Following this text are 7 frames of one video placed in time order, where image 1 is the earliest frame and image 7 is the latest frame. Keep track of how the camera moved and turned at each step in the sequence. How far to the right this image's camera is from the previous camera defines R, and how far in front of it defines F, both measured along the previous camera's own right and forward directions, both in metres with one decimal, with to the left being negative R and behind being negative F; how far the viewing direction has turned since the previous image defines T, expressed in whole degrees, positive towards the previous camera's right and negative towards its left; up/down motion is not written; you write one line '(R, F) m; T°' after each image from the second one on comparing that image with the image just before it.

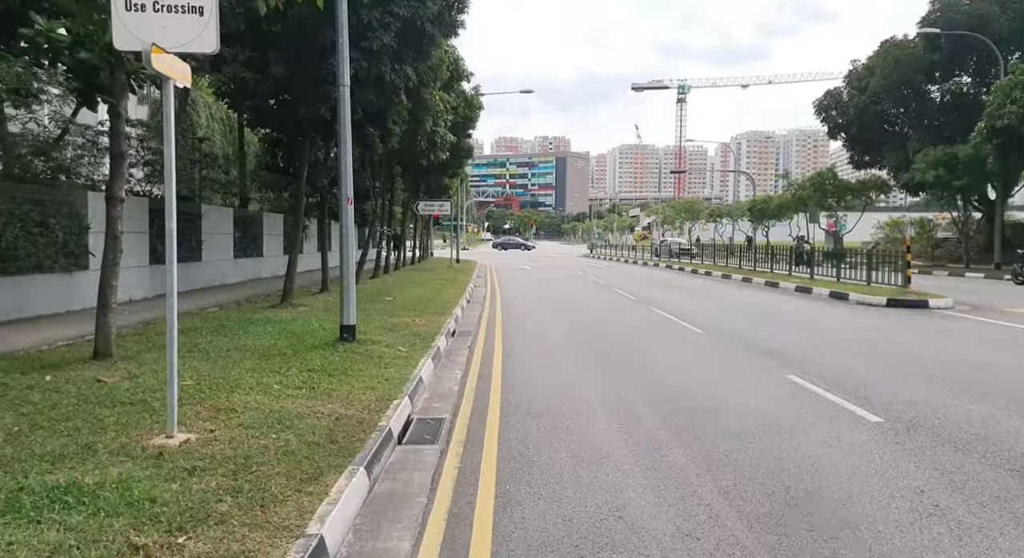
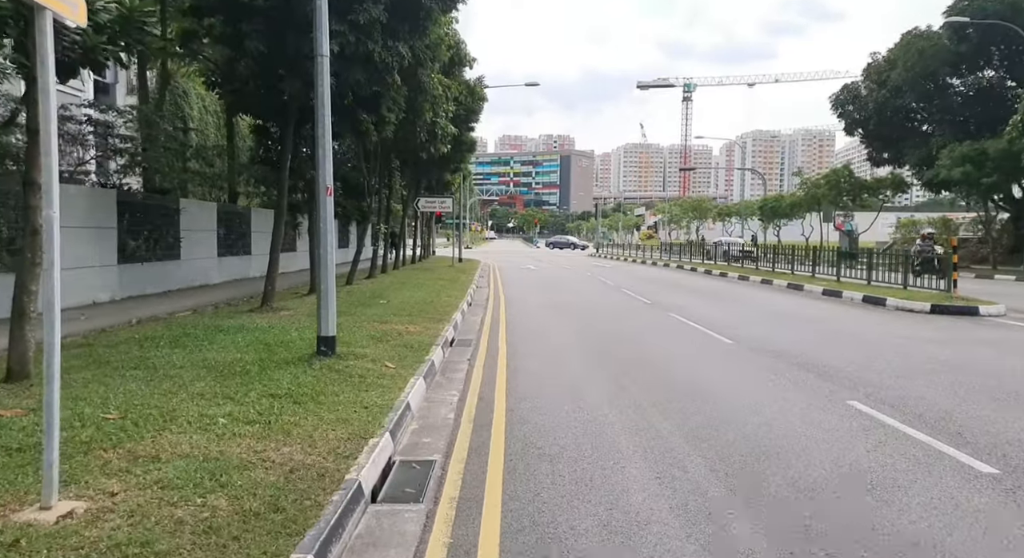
(0.0, +1.3) m; 0°
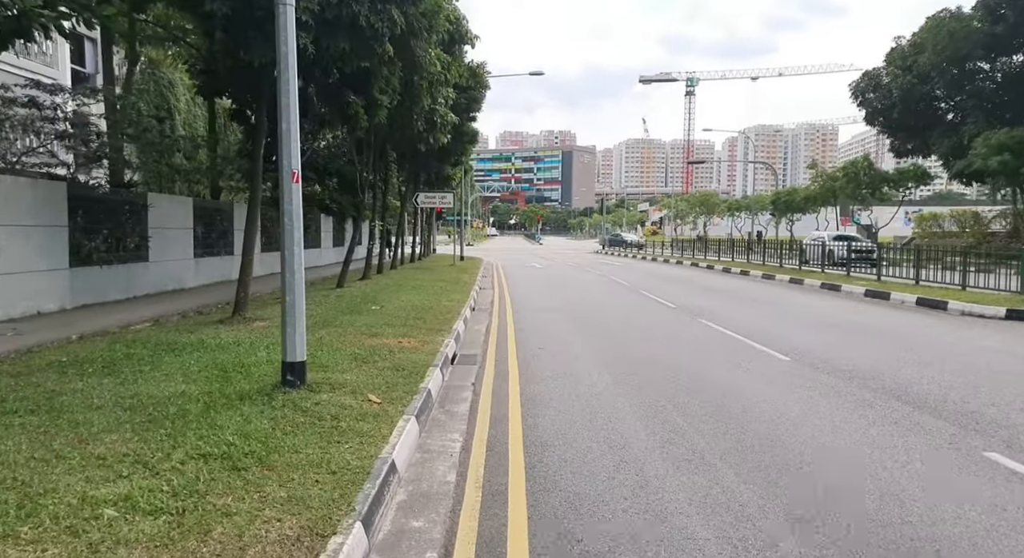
(-0.1, +1.7) m; 0°
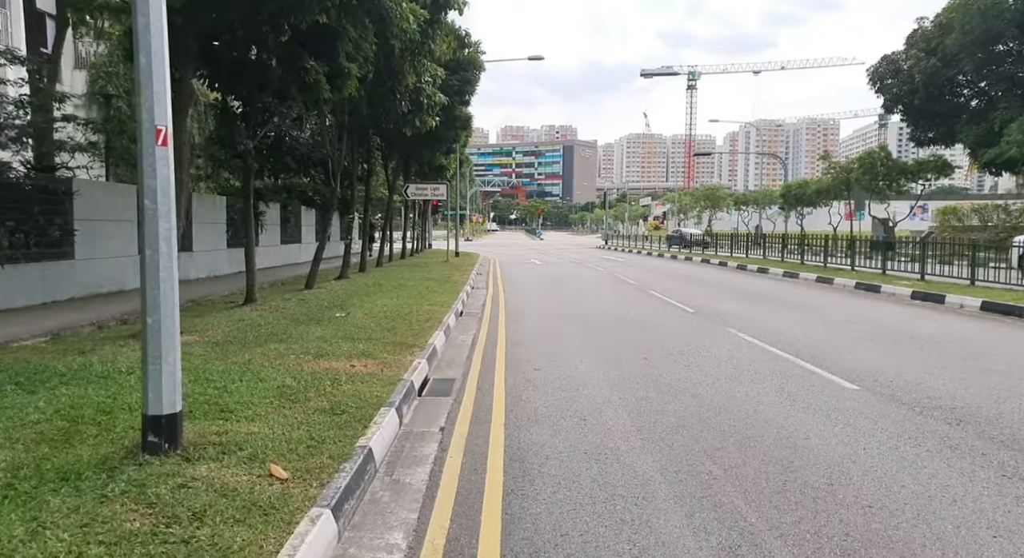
(+0.2, +2.1) m; 0°
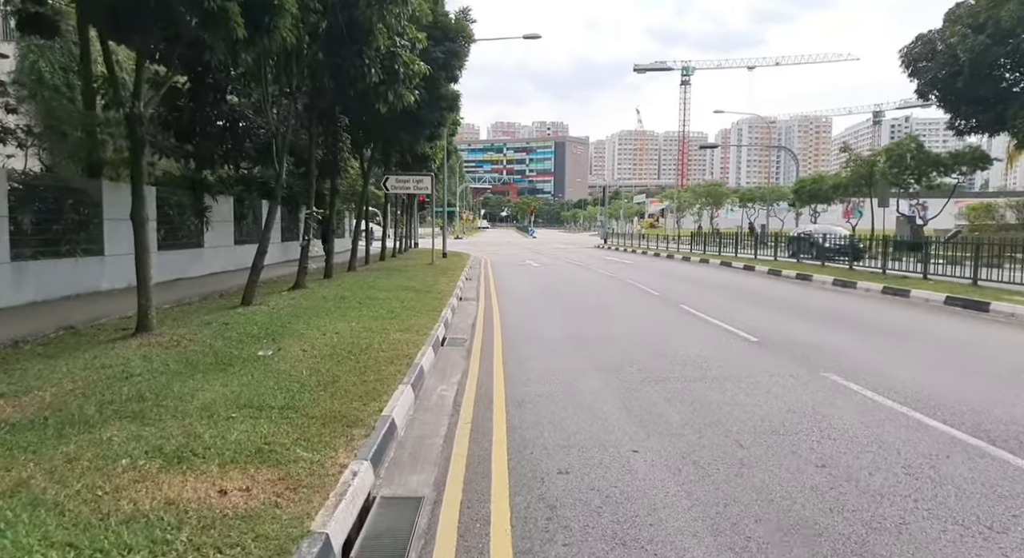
(-0.1, +3.3) m; +1°
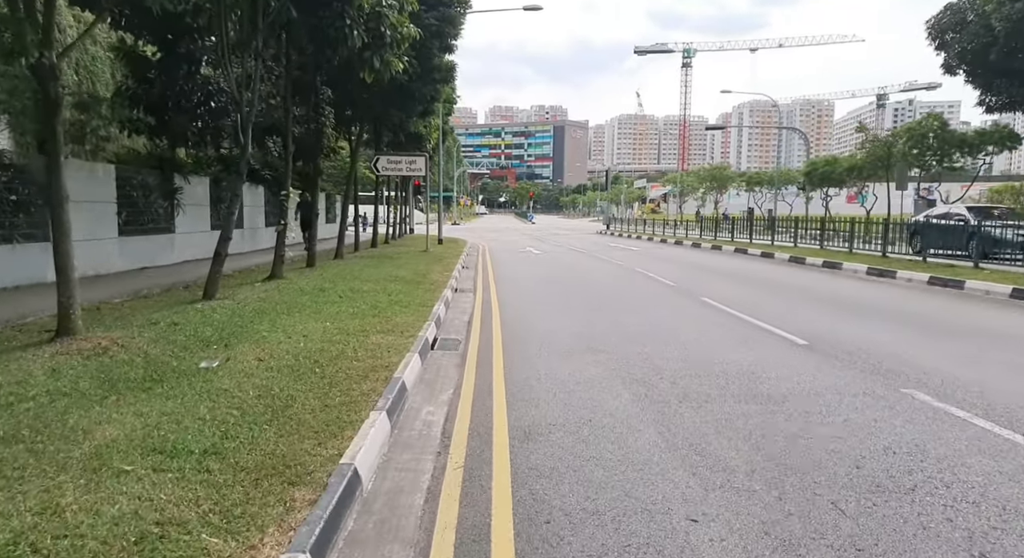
(-0.1, +1.5) m; 0°
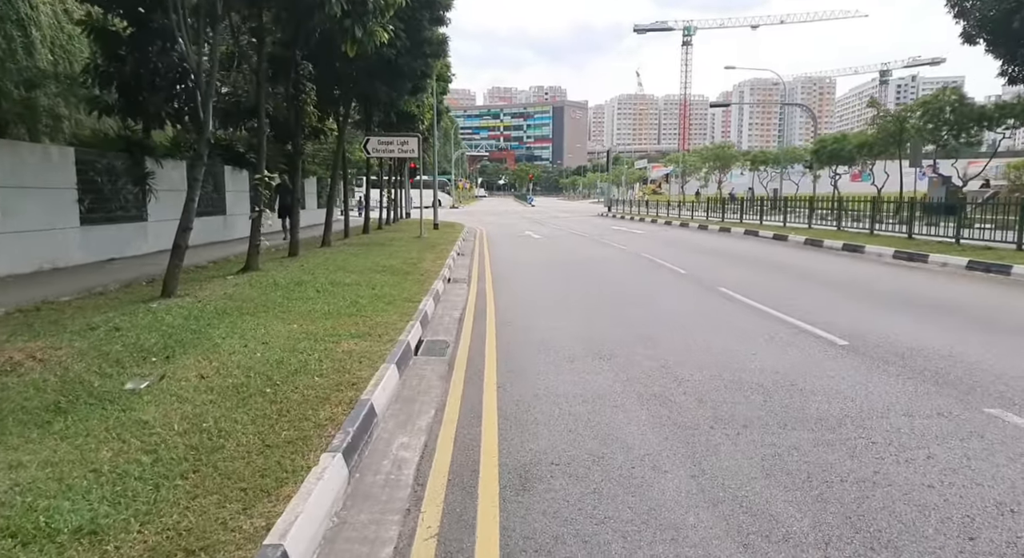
(+0.1, +1.1) m; 0°
